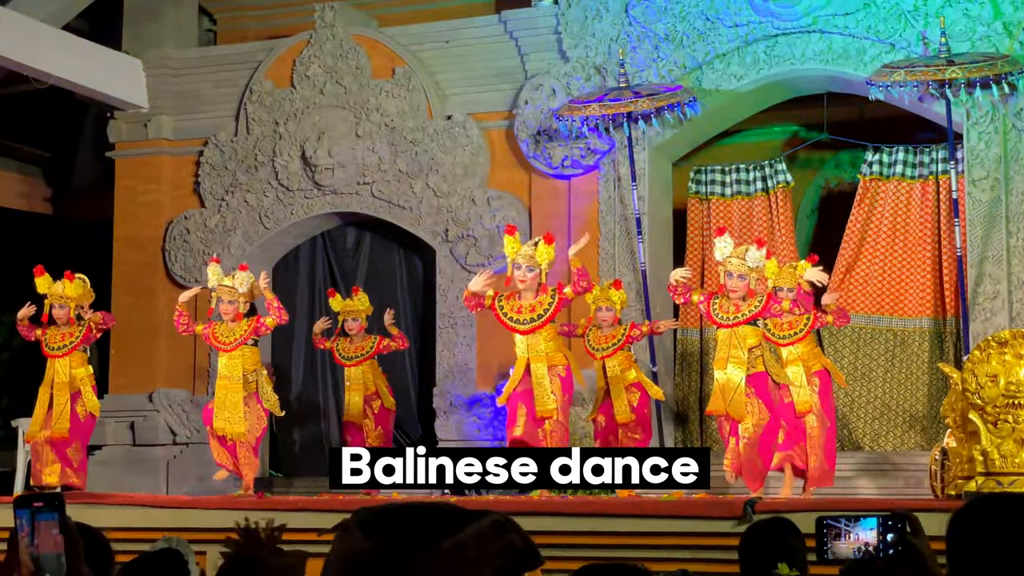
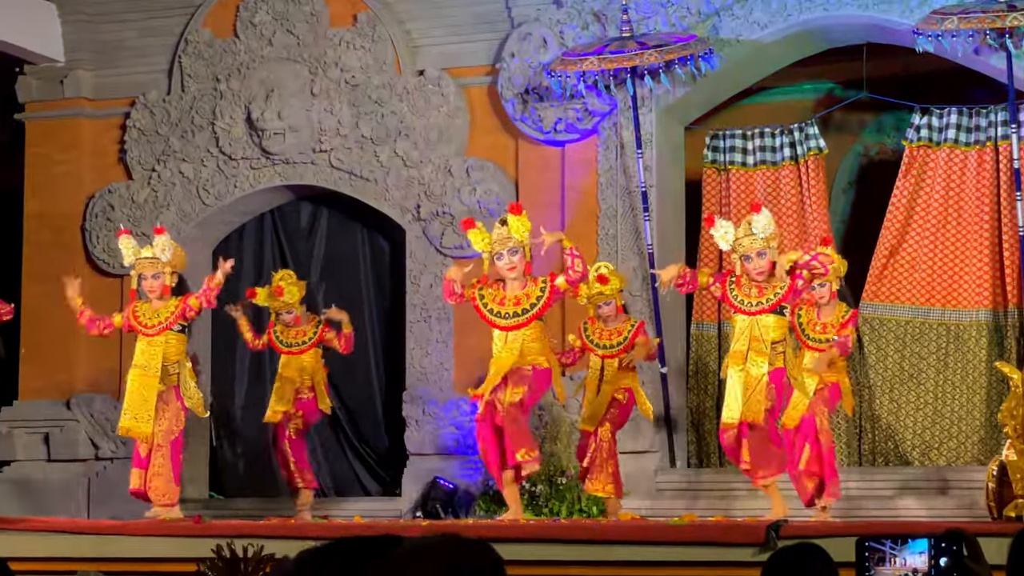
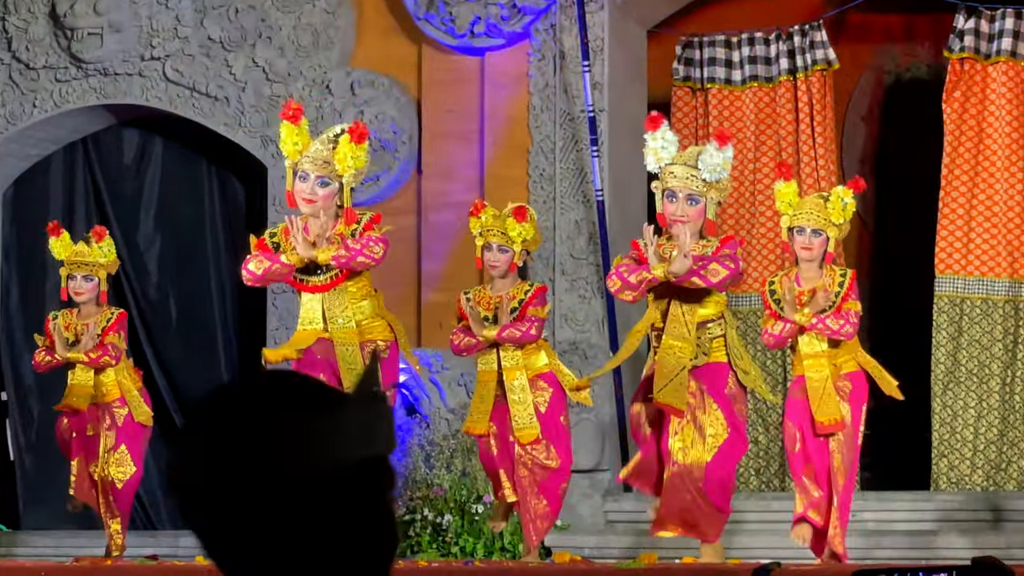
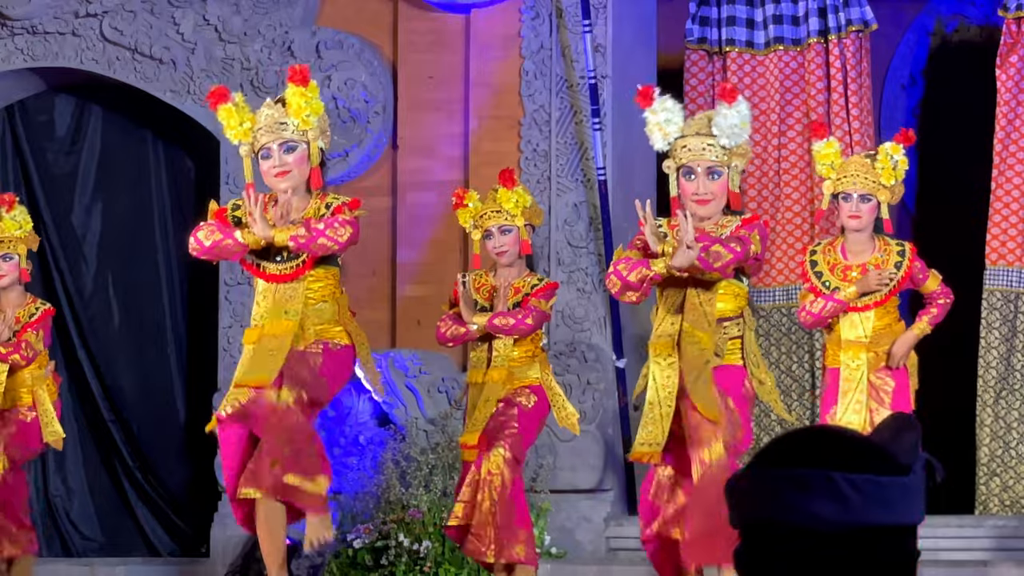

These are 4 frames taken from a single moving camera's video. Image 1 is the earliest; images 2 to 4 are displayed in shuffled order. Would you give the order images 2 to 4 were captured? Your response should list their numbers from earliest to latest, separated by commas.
2, 3, 4
